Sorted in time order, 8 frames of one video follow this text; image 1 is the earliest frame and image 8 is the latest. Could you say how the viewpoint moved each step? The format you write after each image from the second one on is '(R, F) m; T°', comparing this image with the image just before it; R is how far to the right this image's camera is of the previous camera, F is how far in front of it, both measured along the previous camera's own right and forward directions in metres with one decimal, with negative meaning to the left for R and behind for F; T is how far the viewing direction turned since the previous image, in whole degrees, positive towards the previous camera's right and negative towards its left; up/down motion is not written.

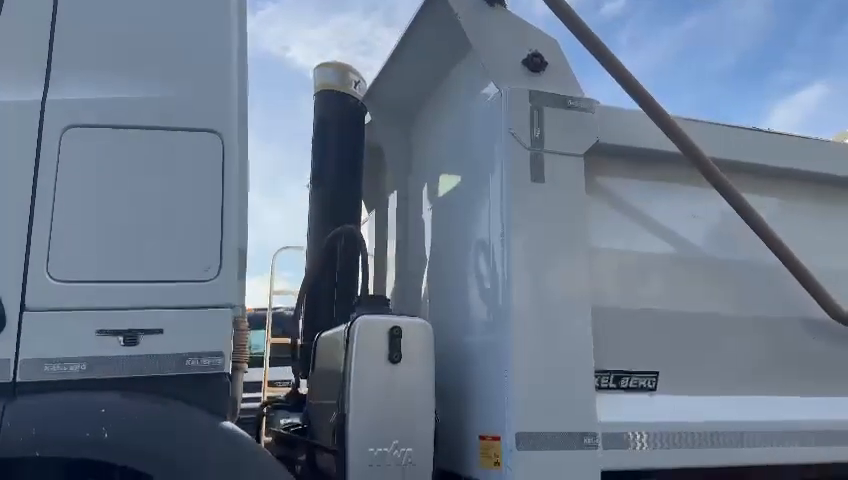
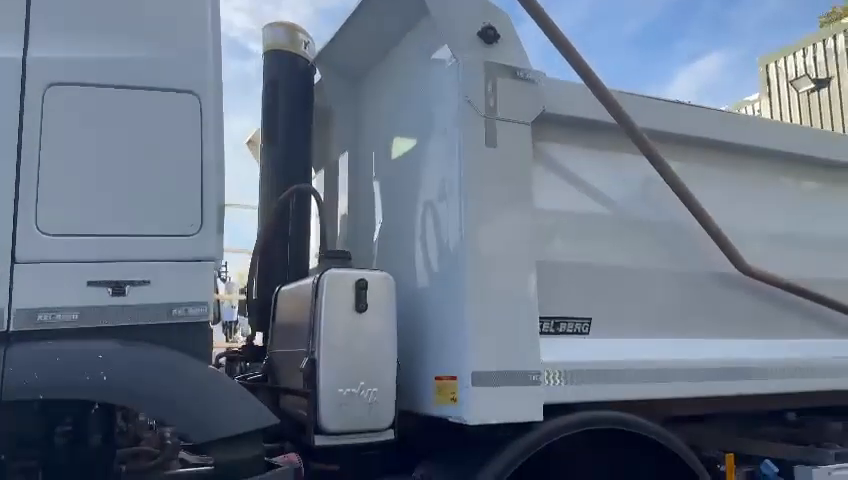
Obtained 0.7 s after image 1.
(-0.2, -0.2) m; +7°
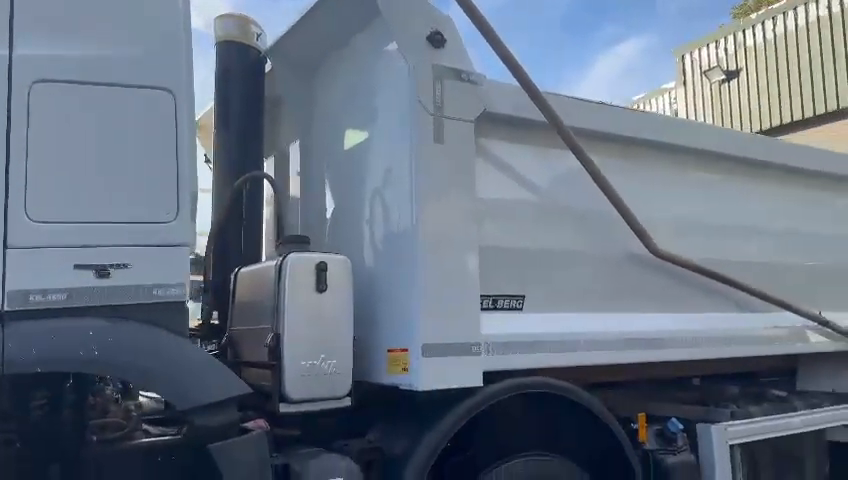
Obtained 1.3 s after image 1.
(-0.1, -0.3) m; +6°
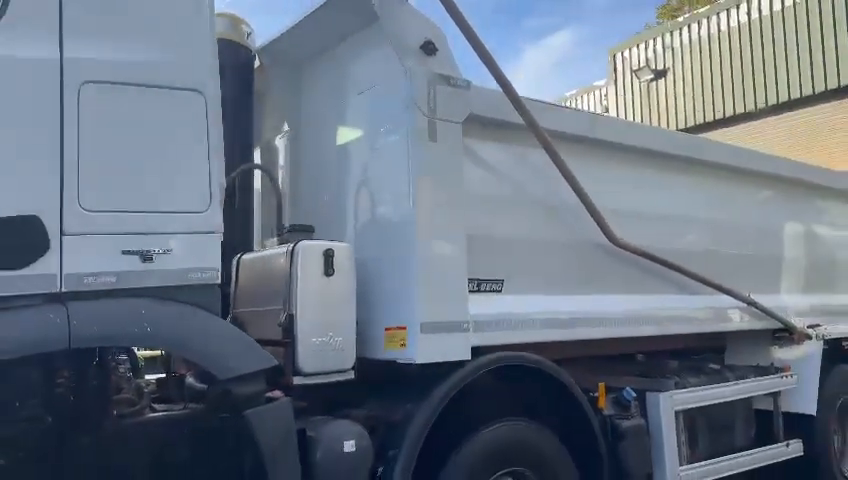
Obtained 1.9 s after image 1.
(-0.3, -0.3) m; +6°
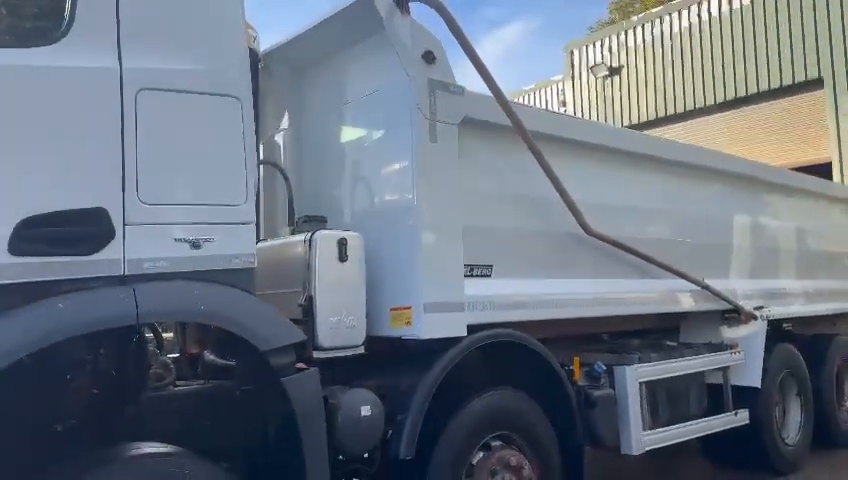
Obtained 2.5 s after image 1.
(-0.2, -0.4) m; +4°
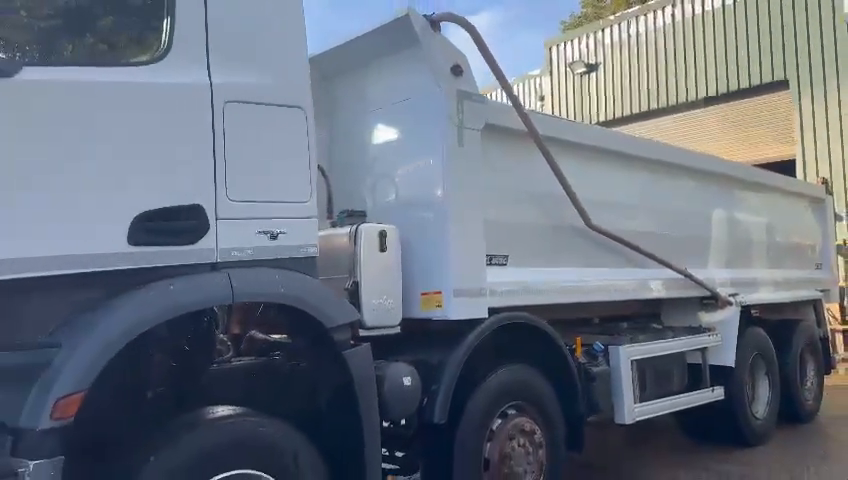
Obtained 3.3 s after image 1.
(-0.3, -0.4) m; +3°
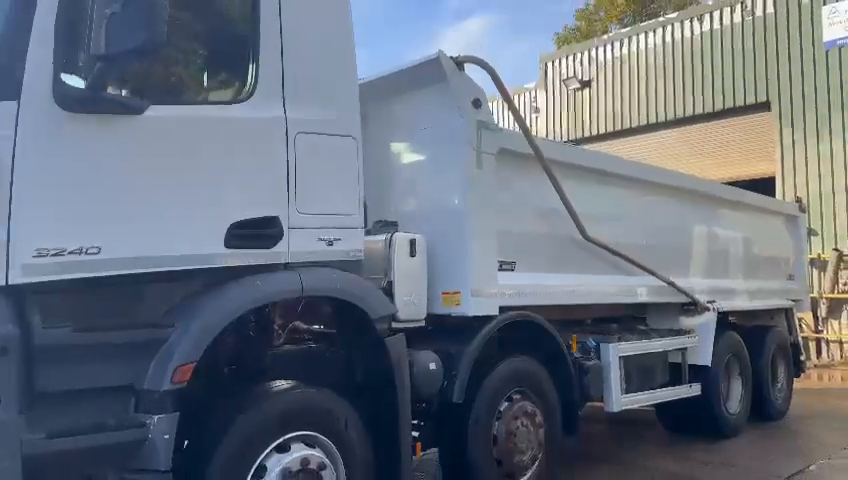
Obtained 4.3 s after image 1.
(-0.2, -0.7) m; +1°
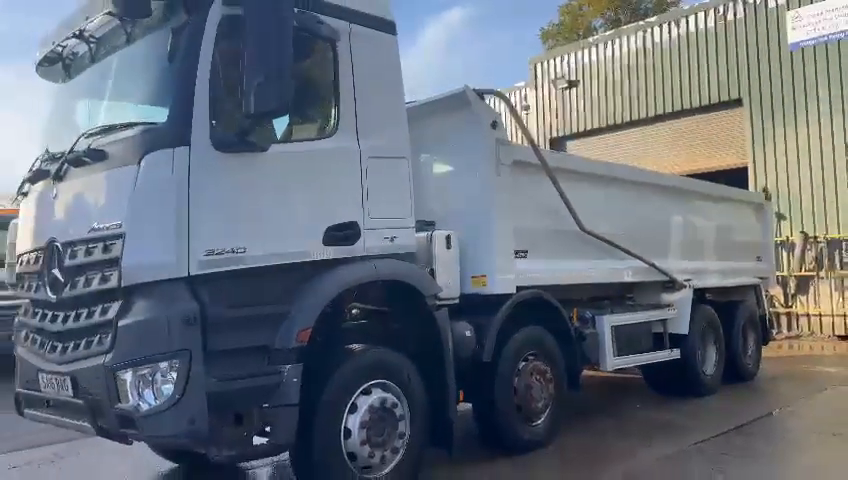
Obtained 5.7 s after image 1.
(-0.4, -1.2) m; +1°
